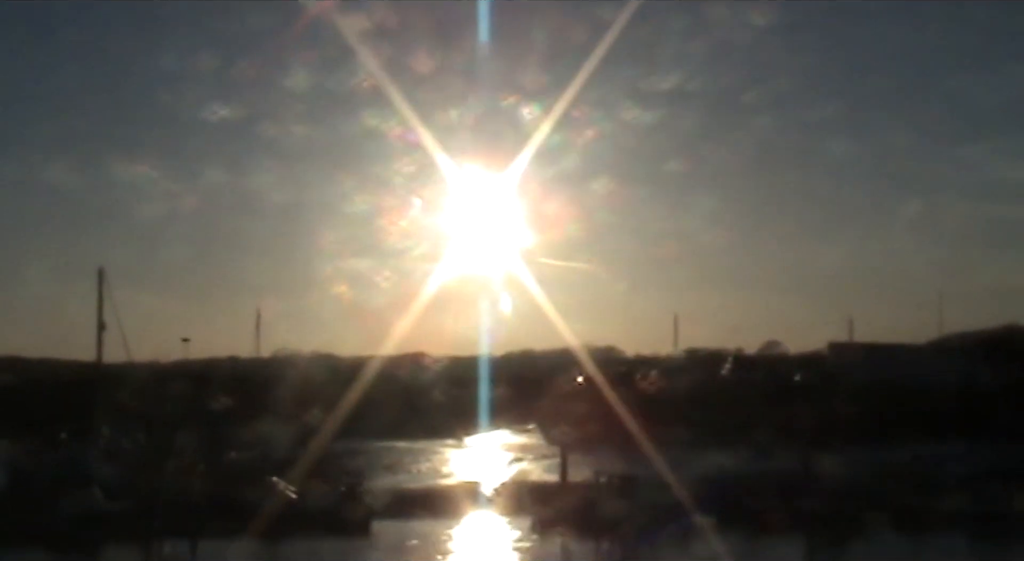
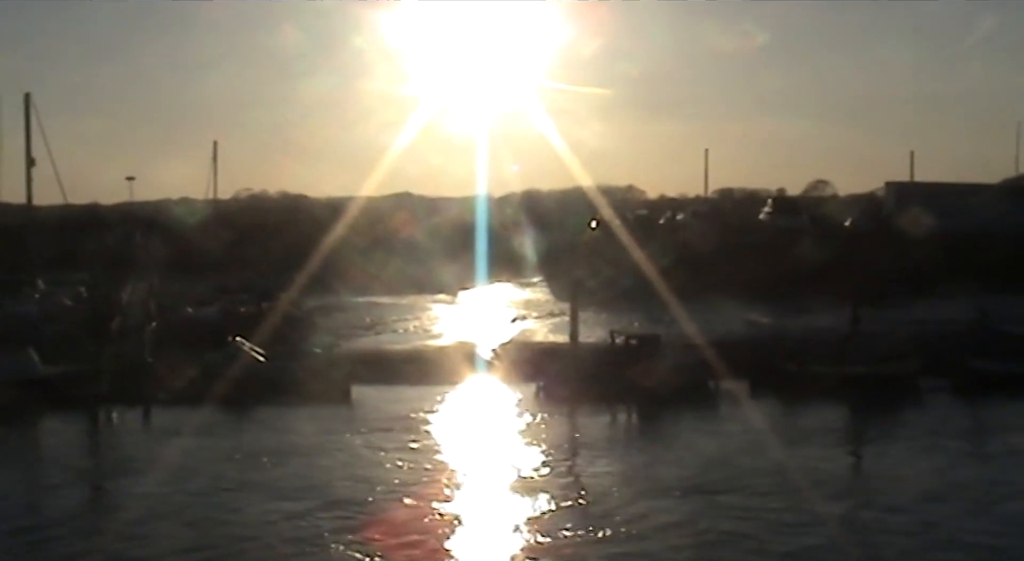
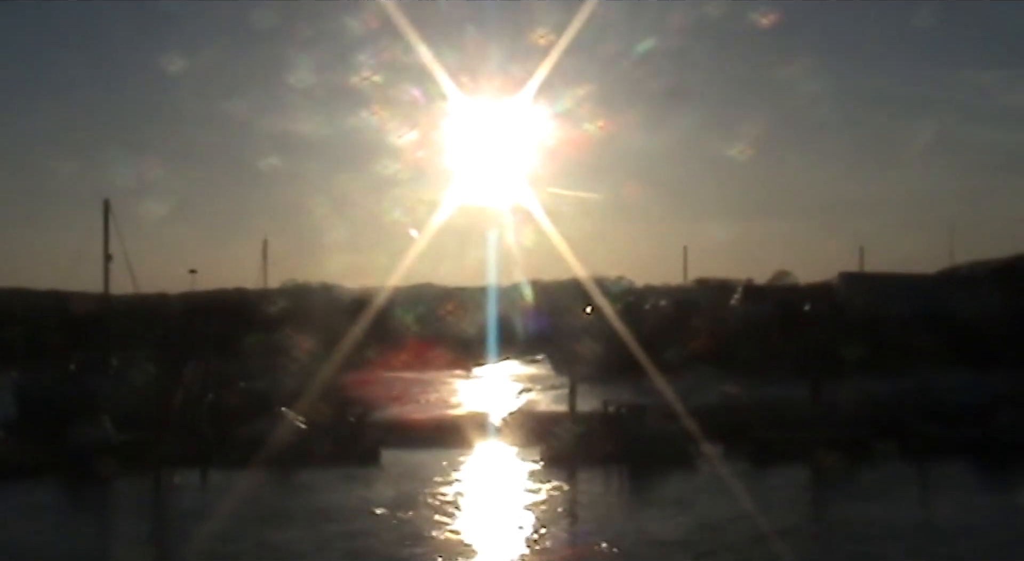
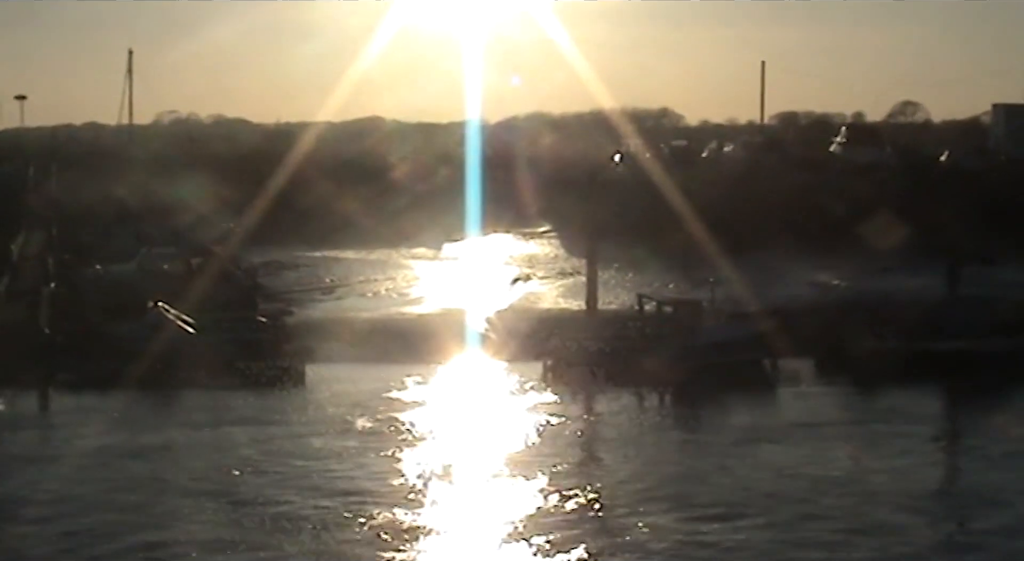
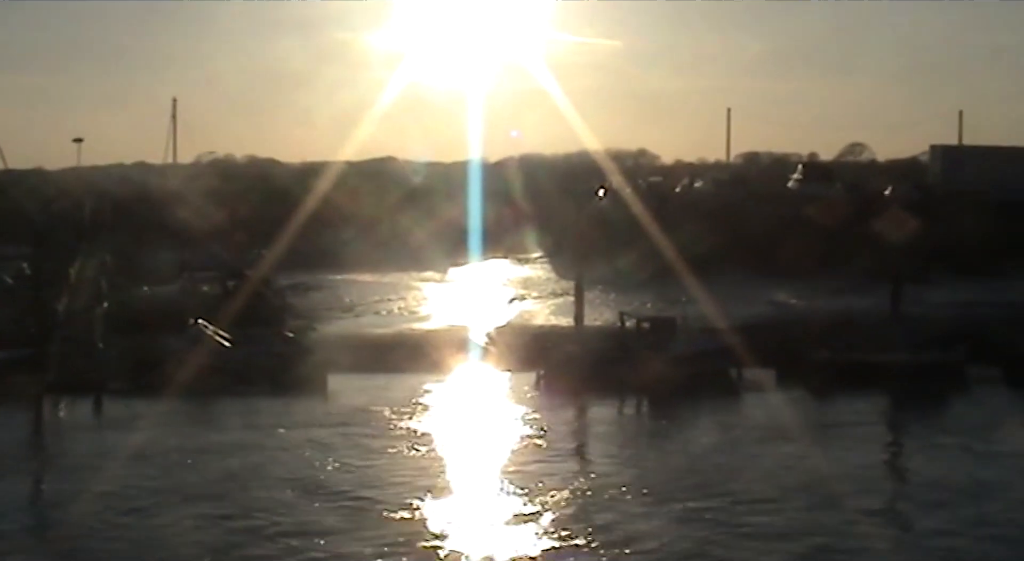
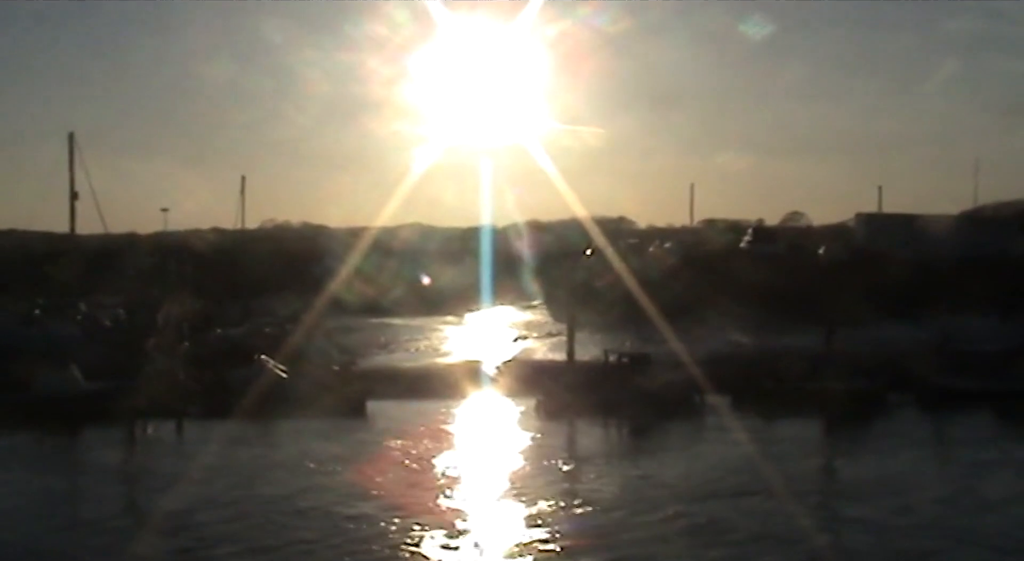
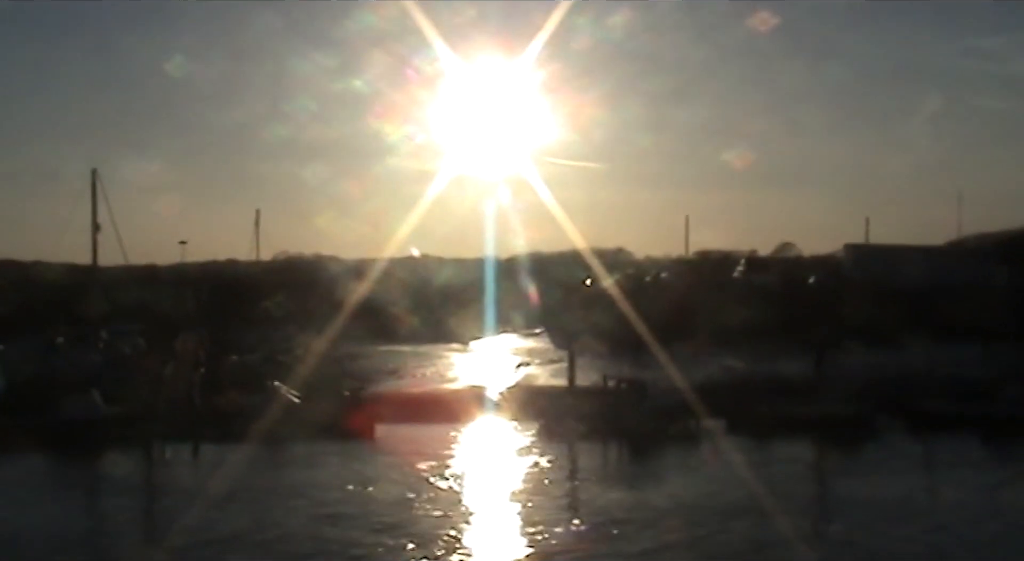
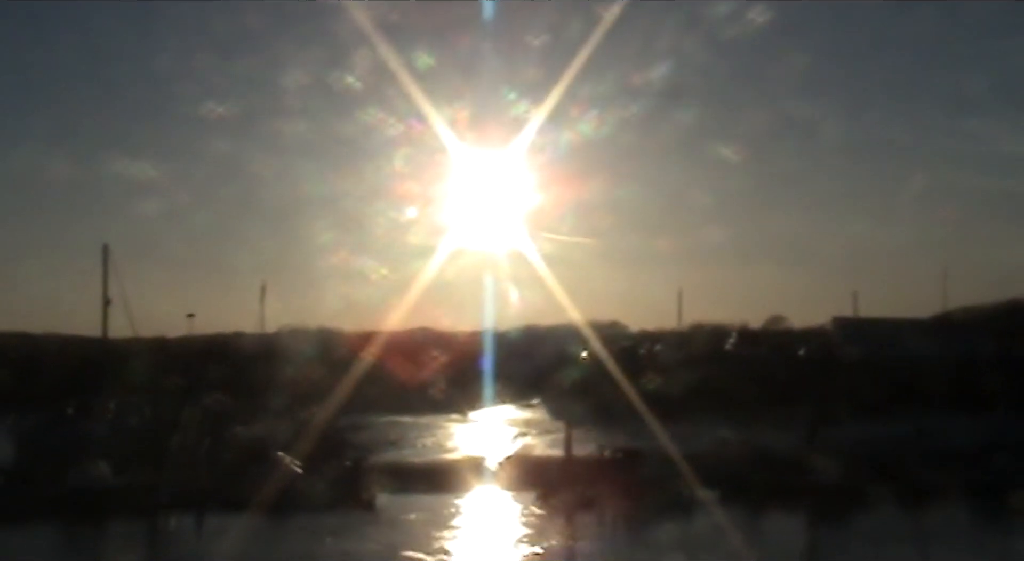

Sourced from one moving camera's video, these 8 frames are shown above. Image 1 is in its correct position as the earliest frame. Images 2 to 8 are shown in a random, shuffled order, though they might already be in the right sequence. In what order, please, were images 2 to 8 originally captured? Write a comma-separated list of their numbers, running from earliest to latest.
8, 3, 7, 6, 2, 5, 4
